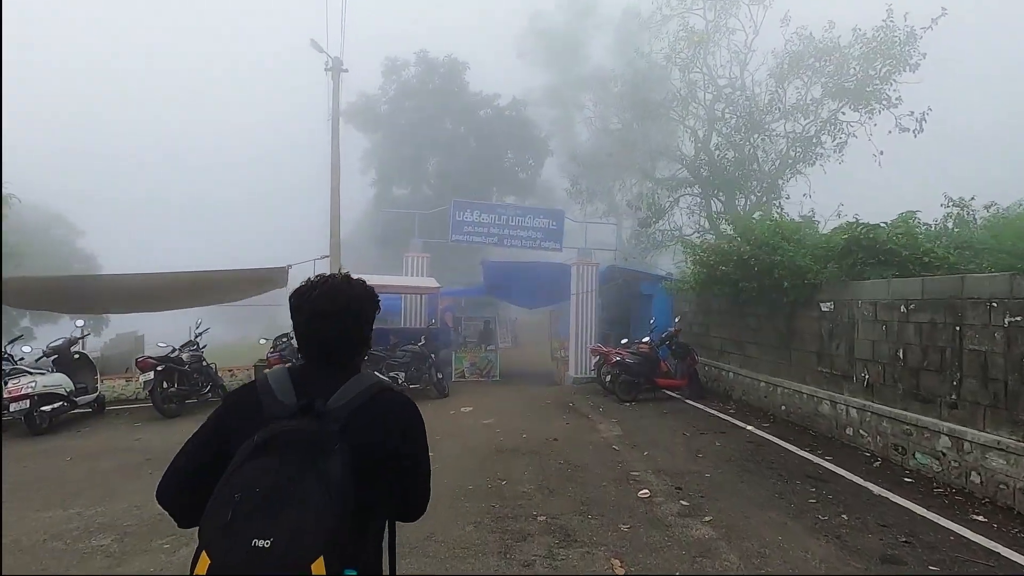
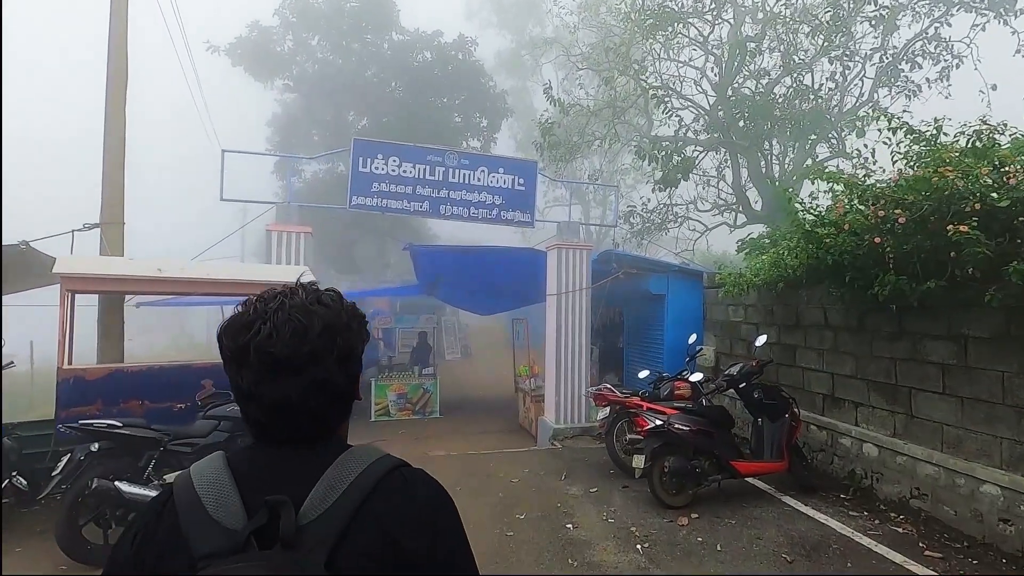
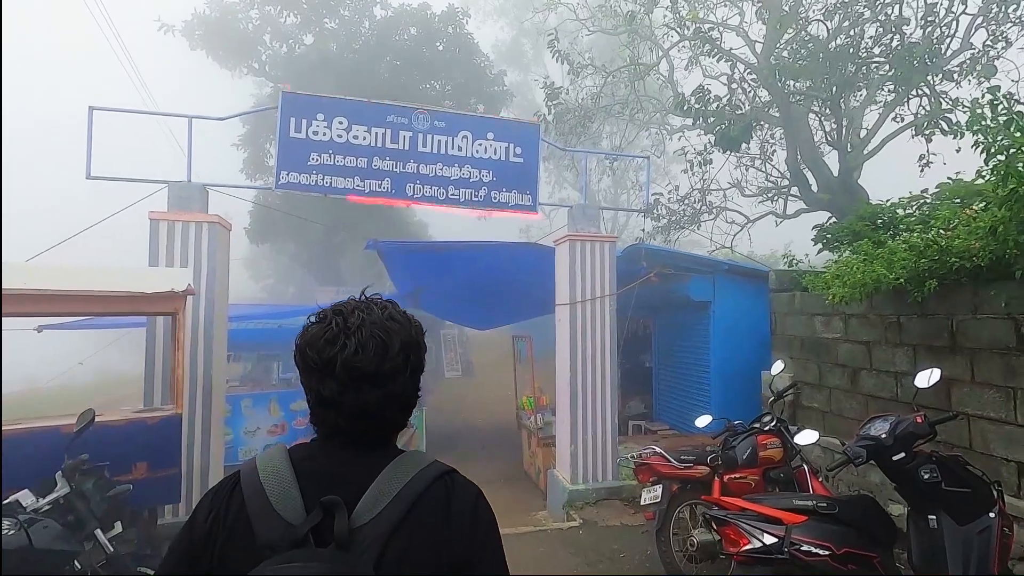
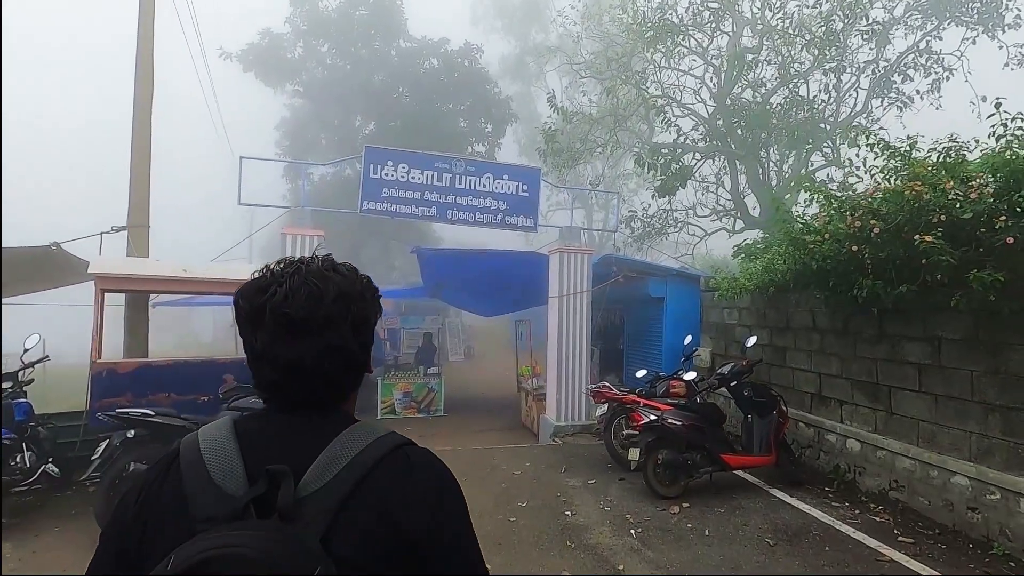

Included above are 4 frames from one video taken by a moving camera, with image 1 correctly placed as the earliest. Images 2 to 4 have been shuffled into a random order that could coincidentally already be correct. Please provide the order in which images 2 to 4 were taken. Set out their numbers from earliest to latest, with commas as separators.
4, 2, 3
